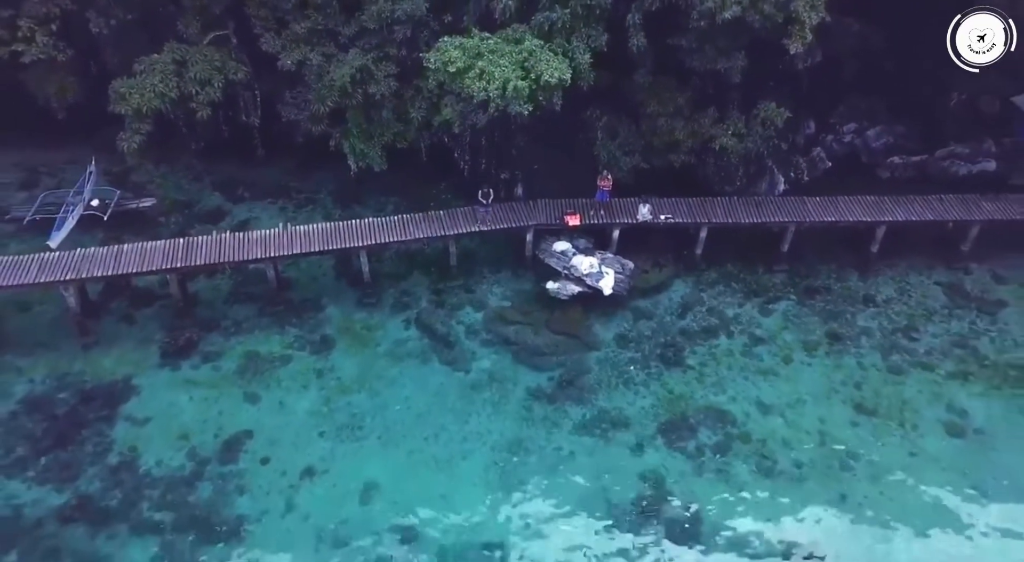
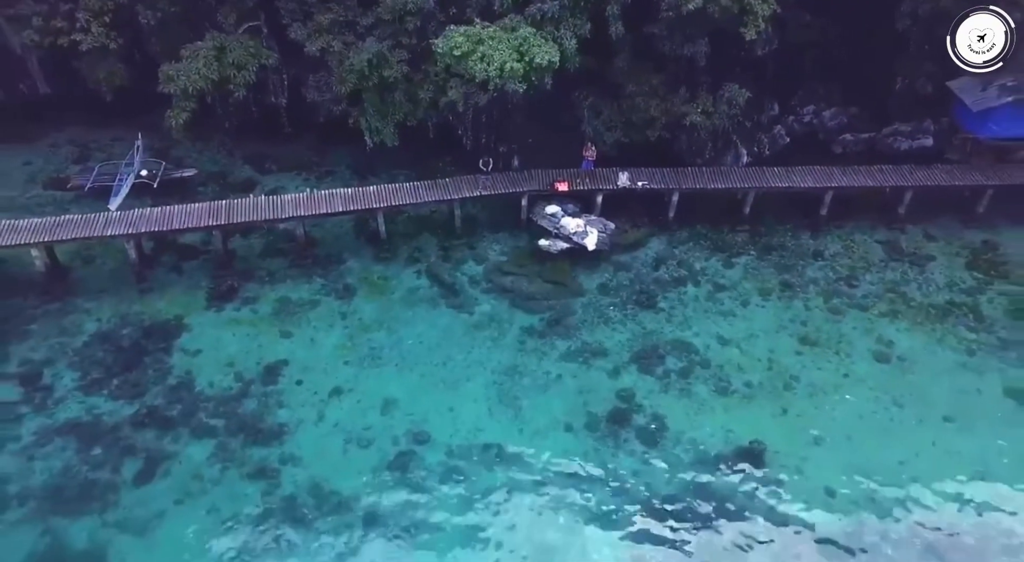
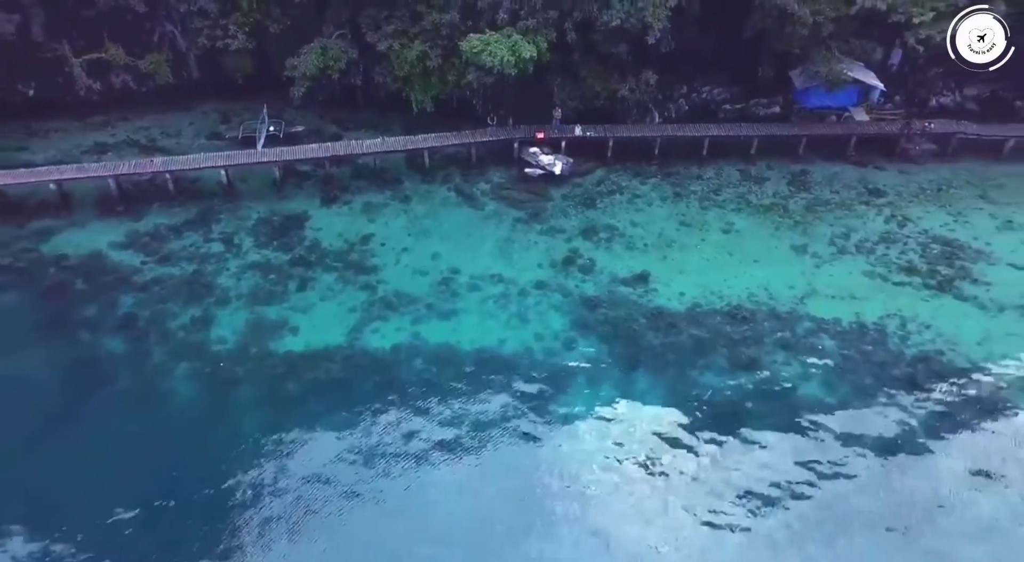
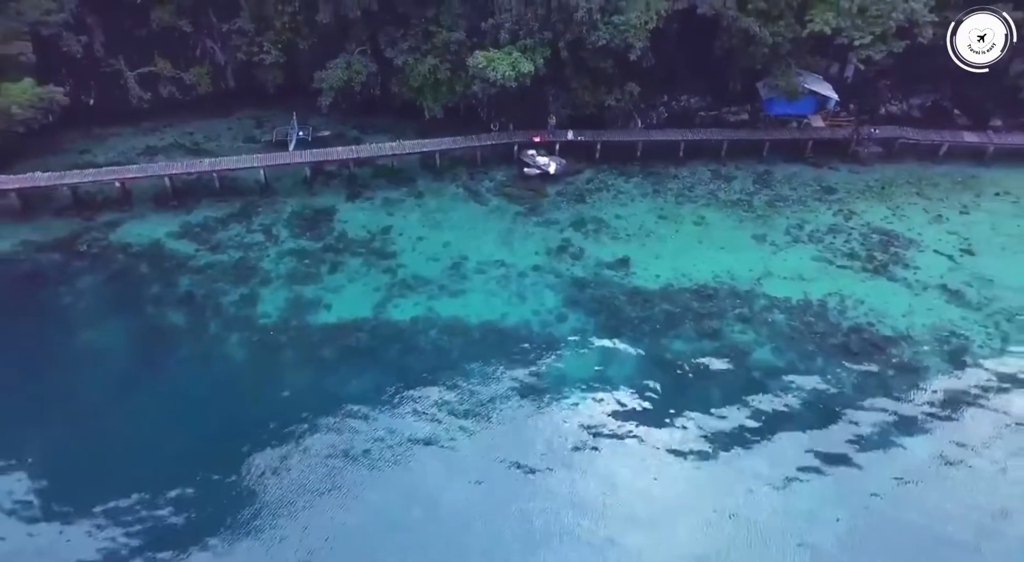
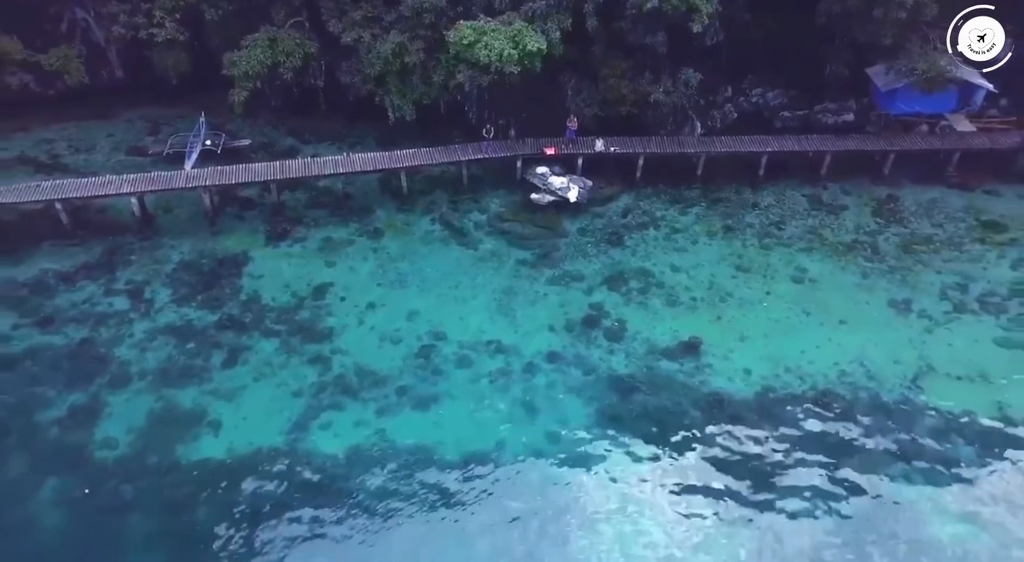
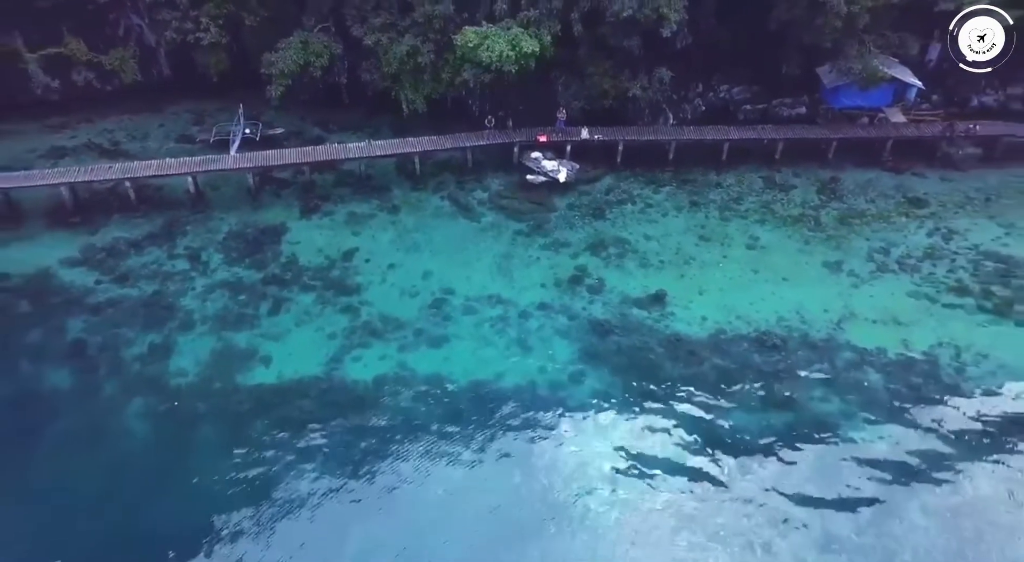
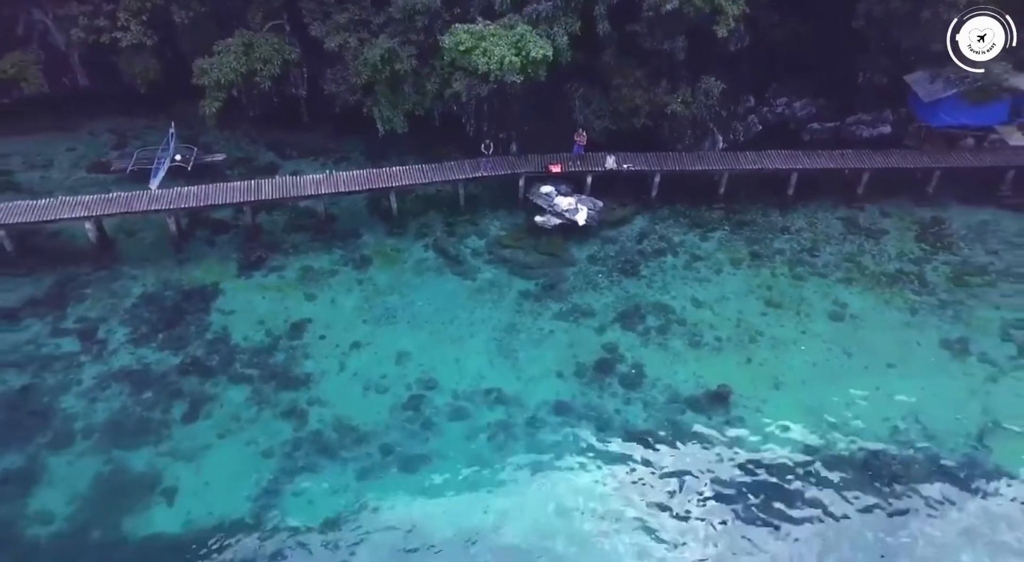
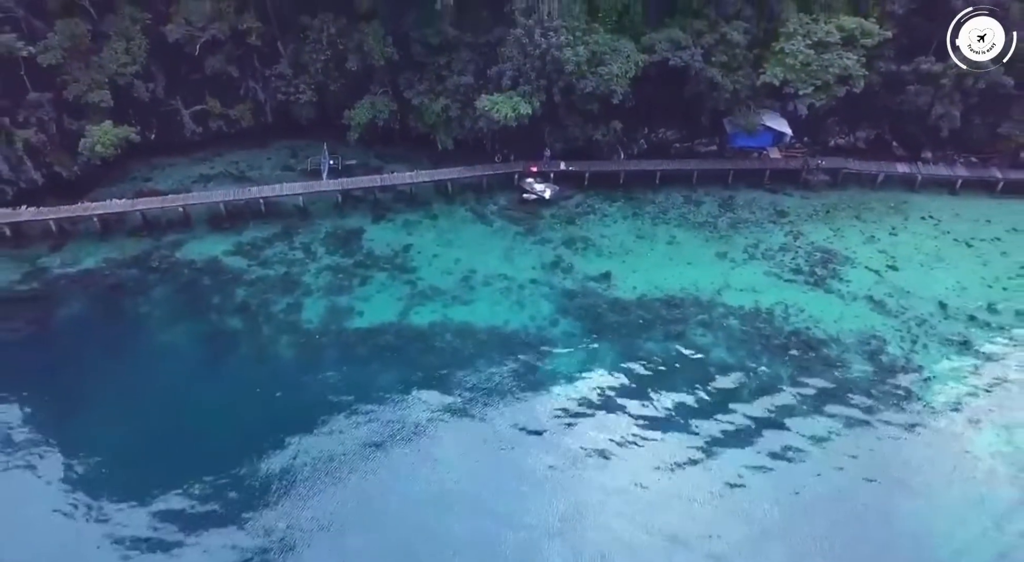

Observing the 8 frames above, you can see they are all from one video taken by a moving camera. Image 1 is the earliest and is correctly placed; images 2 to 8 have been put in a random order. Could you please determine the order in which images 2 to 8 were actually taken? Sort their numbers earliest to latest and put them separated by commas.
2, 7, 5, 6, 3, 4, 8
